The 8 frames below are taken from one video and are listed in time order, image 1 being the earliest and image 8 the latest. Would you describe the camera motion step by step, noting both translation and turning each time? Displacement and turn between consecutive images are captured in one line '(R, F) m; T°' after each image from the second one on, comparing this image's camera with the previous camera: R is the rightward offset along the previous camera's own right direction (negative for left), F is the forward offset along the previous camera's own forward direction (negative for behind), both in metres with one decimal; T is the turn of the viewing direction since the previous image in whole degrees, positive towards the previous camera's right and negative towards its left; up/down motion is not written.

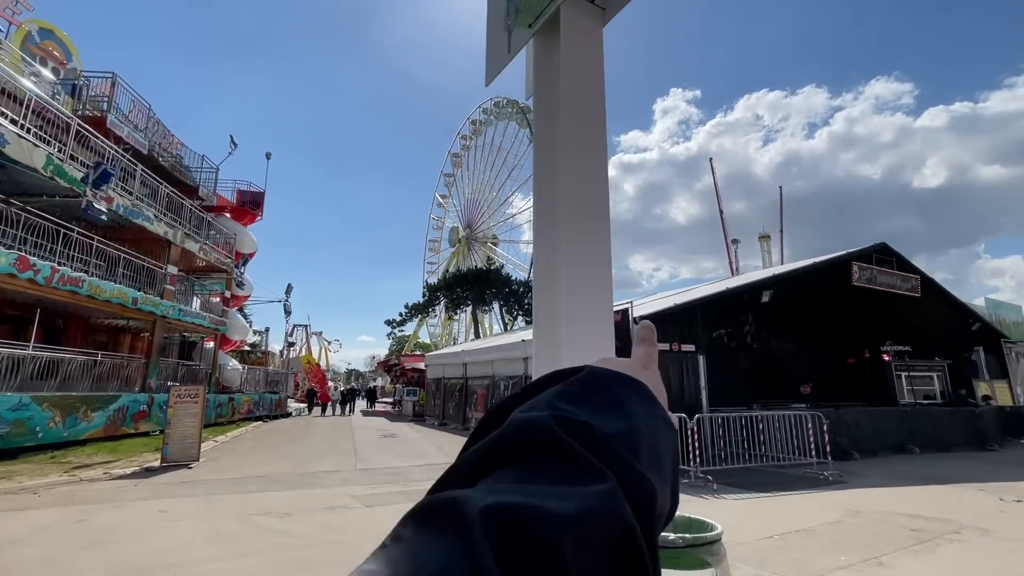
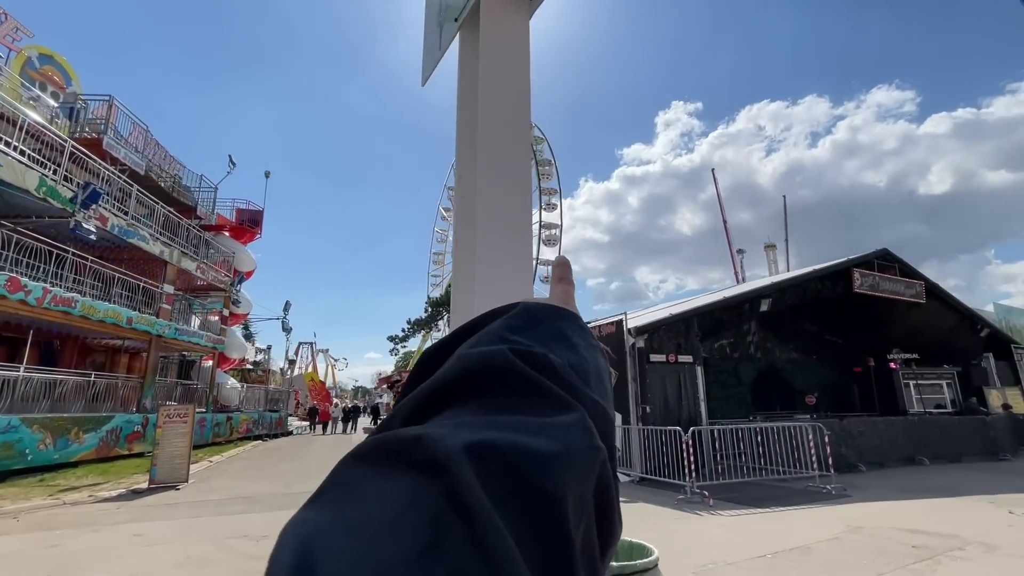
(+0.4, +0.2) m; -1°
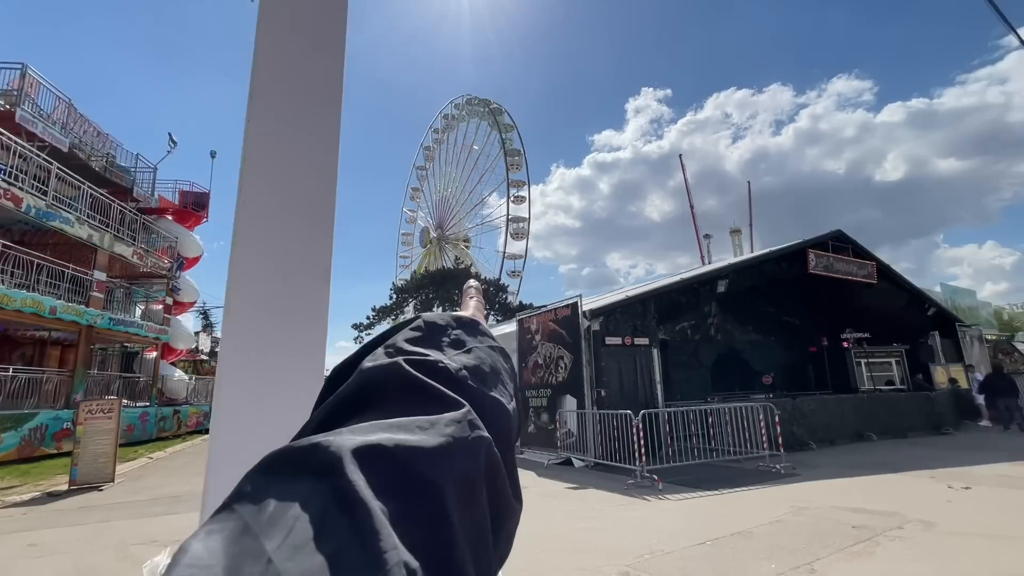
(+0.5, +0.4) m; +3°
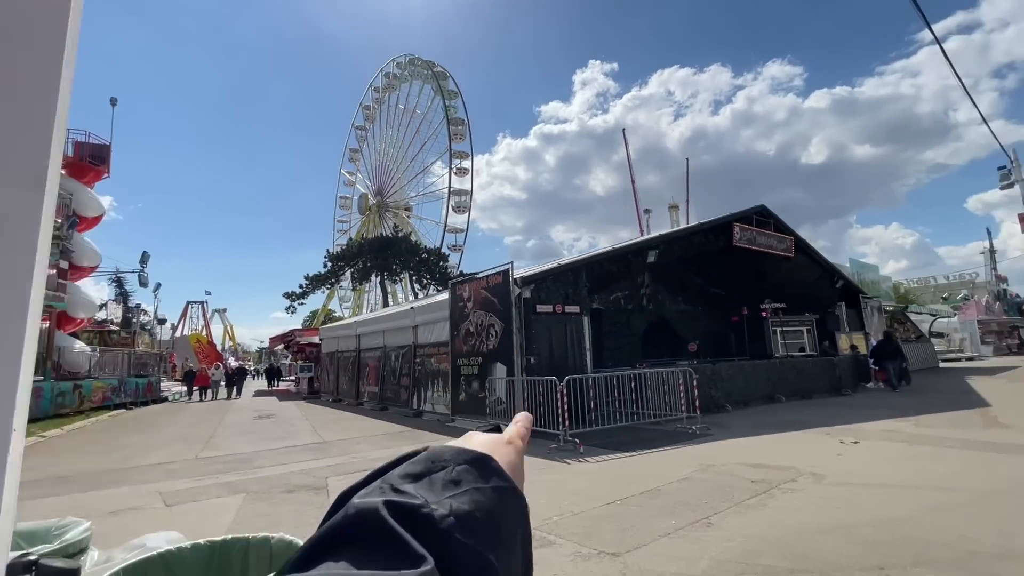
(+0.3, +0.2) m; +7°
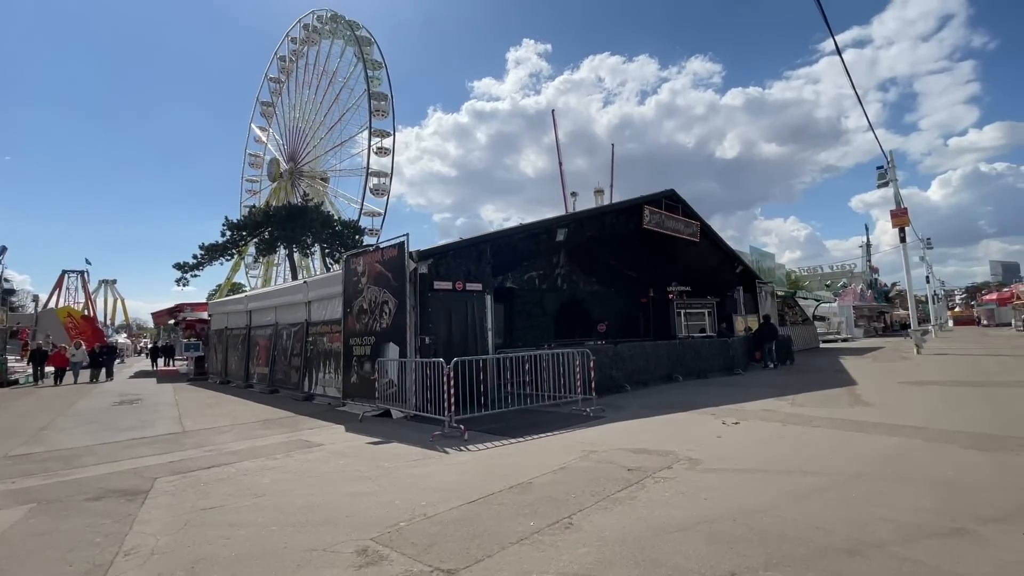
(+0.7, +0.7) m; +9°
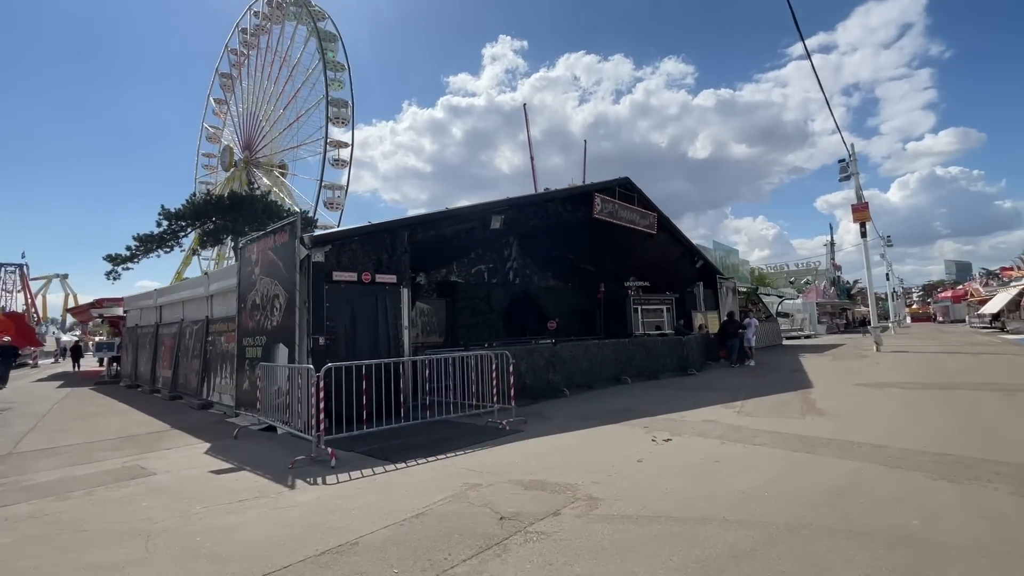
(+1.2, +1.4) m; +3°
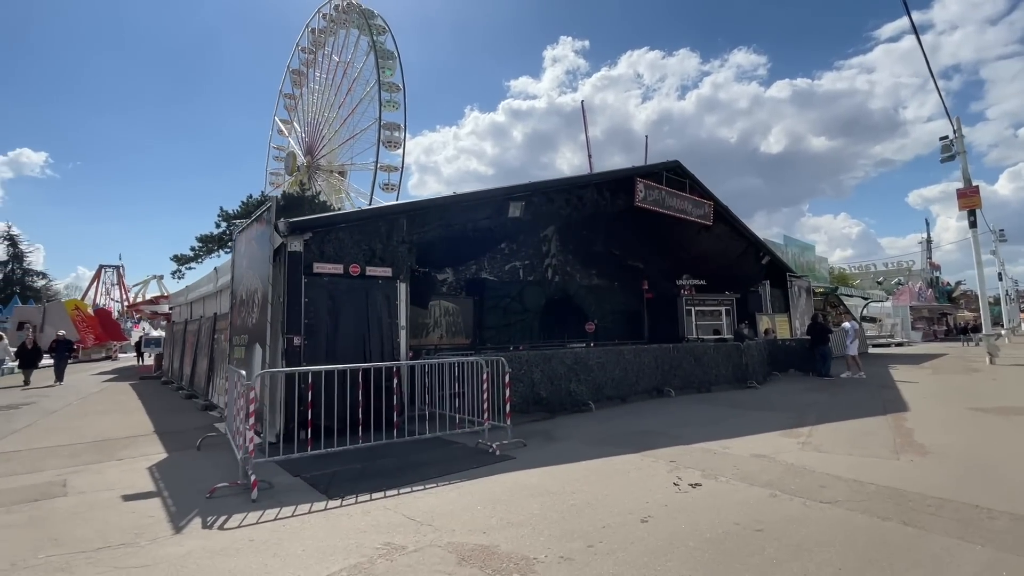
(+0.9, +1.6) m; -7°
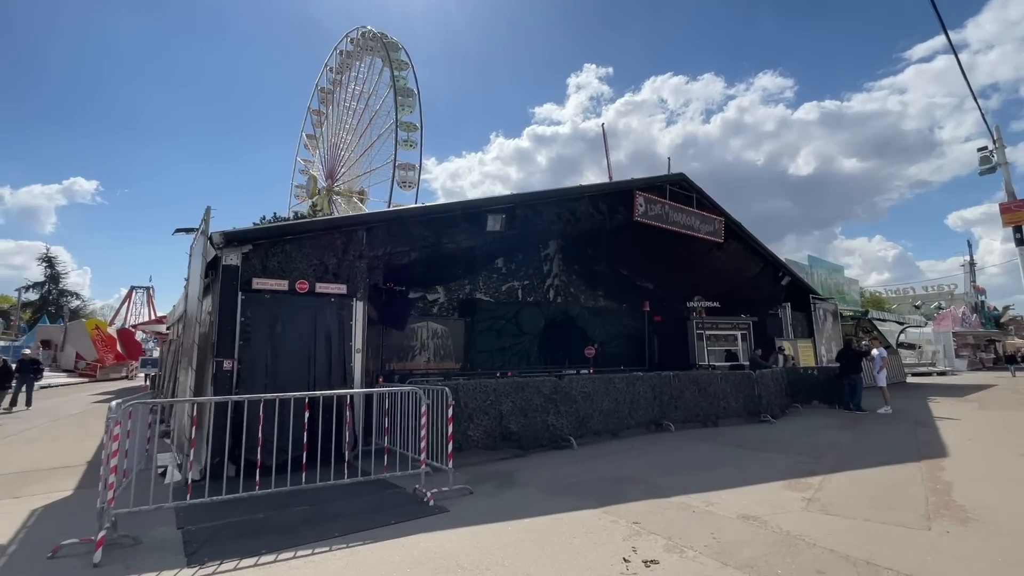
(+1.0, +1.0) m; -3°
